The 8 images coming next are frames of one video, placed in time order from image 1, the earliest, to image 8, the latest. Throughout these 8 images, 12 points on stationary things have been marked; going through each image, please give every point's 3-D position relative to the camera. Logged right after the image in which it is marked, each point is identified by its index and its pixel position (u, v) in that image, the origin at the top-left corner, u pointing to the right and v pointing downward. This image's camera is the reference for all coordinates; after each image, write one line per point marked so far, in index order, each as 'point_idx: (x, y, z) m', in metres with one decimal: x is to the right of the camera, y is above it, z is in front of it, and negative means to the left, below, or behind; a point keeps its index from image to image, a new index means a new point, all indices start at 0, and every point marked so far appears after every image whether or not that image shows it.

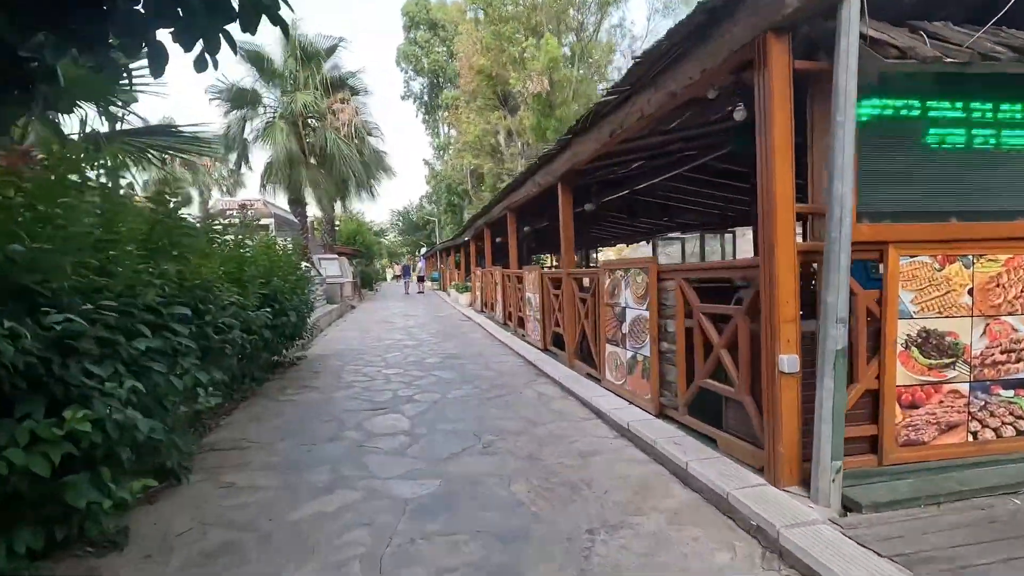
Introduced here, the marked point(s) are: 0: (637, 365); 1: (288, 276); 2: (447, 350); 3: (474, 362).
0: (+1.0, -0.6, +4.4) m
1: (-2.7, +0.2, +6.4) m
2: (-1.0, -1.0, +8.3) m
3: (-0.5, -1.0, +7.3) m
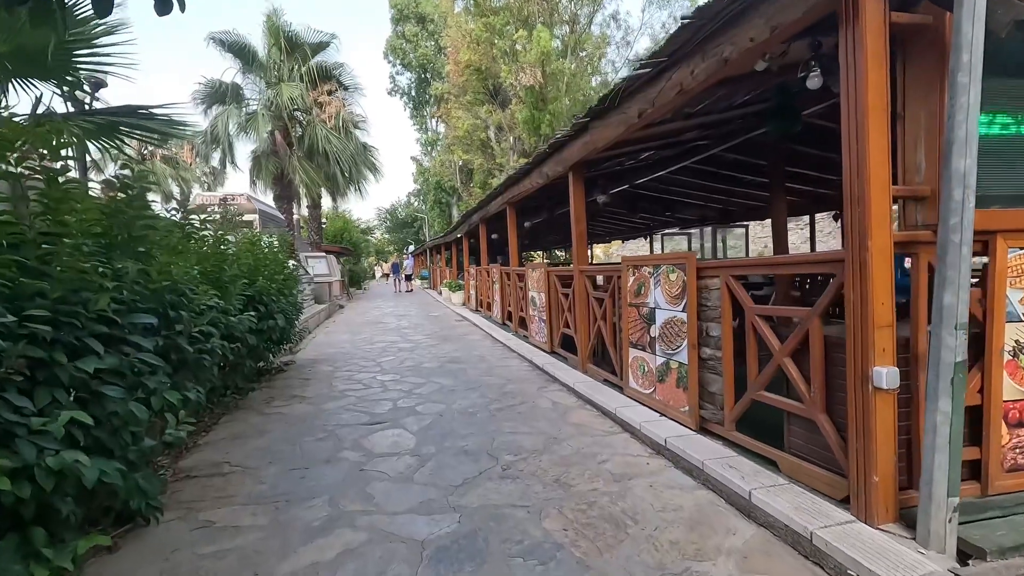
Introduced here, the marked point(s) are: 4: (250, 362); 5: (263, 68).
0: (+1.2, -0.6, +3.9) m
1: (-2.6, +0.1, +5.8) m
2: (-1.0, -1.0, +7.8) m
3: (-0.4, -1.0, +6.8) m
4: (-2.6, -0.7, +5.2) m
5: (-6.7, +5.9, +14.4) m
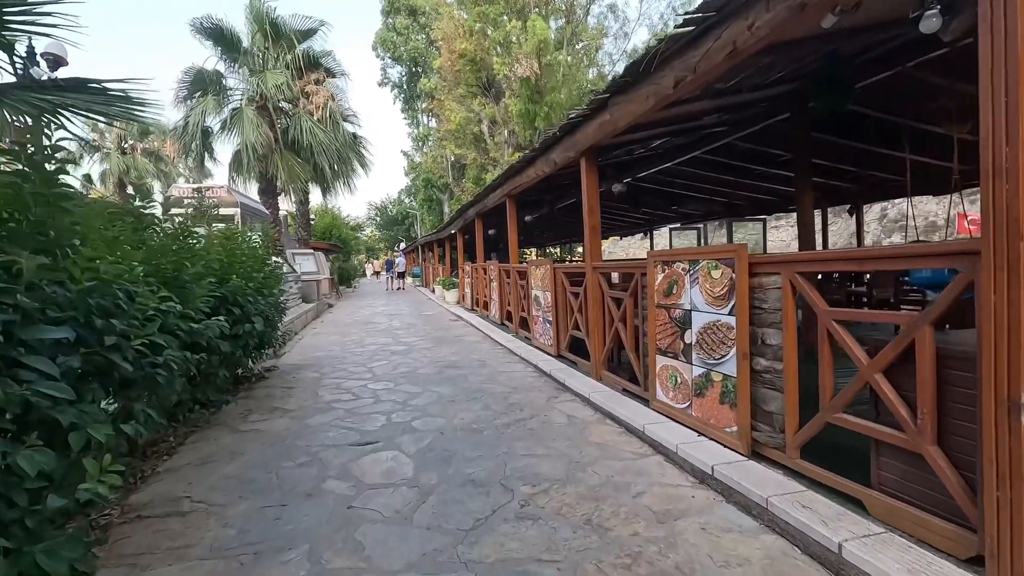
0: (+1.3, -0.6, +3.4) m
1: (-2.6, +0.2, +5.2) m
2: (-0.9, -0.9, +7.2) m
3: (-0.4, -1.0, +6.2) m
4: (-2.5, -0.7, +4.6) m
5: (-6.8, +5.9, +13.7) m
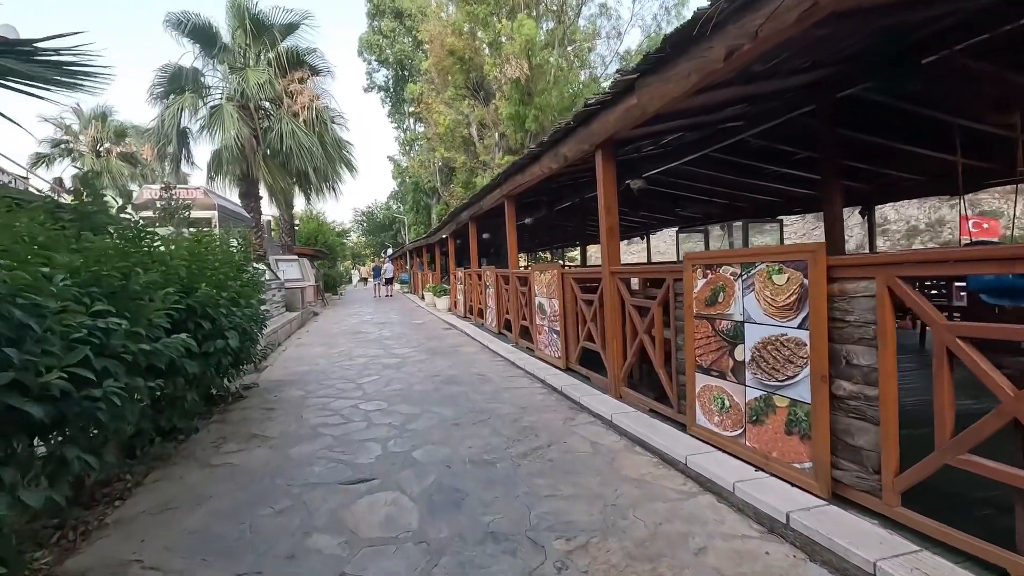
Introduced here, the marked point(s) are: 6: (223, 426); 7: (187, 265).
0: (+1.4, -0.7, +2.8) m
1: (-2.5, +0.1, +4.6) m
2: (-0.9, -1.0, +6.6) m
3: (-0.3, -1.1, +5.6) m
4: (-2.4, -0.8, +4.0) m
5: (-7.0, +5.7, +13.0) m
6: (-2.5, -1.2, +4.6) m
7: (-2.4, +0.2, +3.9) m
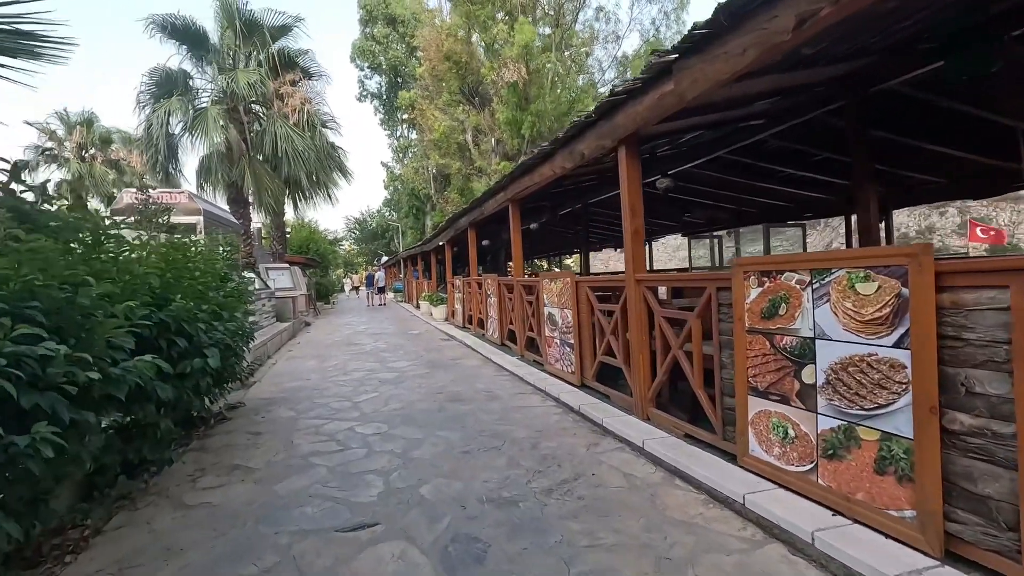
0: (+1.5, -0.7, +2.4) m
1: (-2.4, 0.0, +4.1) m
2: (-0.8, -1.2, +6.1) m
3: (-0.2, -1.2, +5.1) m
4: (-2.3, -0.9, +3.4) m
5: (-7.0, +5.5, +12.5) m
6: (-2.4, -1.3, +4.1) m
7: (-2.2, +0.1, +3.4) m
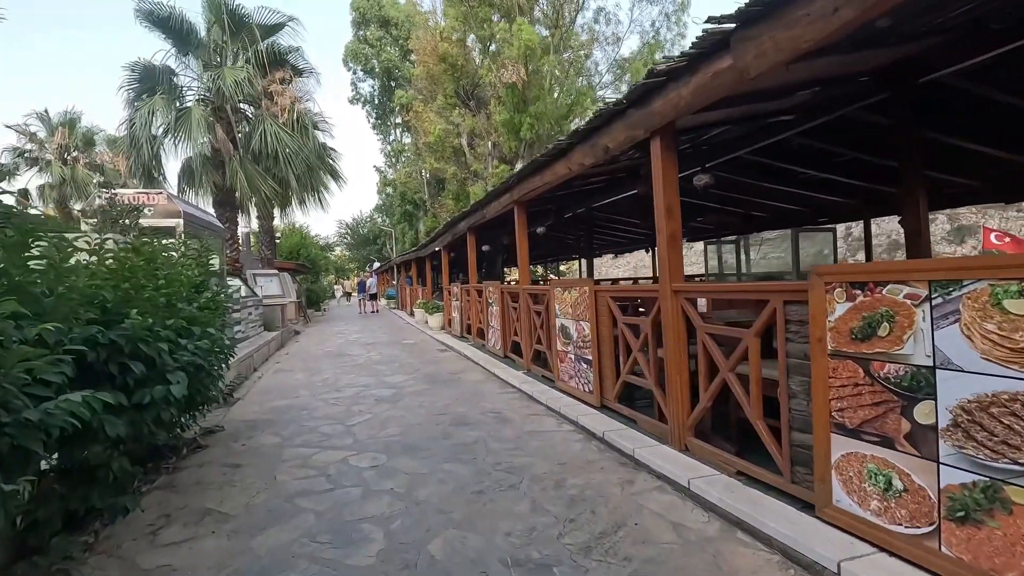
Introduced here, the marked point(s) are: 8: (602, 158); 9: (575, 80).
0: (+1.7, -0.8, +1.8) m
1: (-2.2, -0.1, +3.5) m
2: (-0.7, -1.3, +5.6) m
3: (-0.1, -1.2, +4.6) m
4: (-2.1, -0.9, +2.8) m
5: (-7.0, +5.3, +11.9) m
6: (-2.2, -1.3, +3.4) m
7: (-2.1, 0.0, +2.8) m
8: (+0.8, +1.1, +4.5) m
9: (+2.3, +7.5, +19.2) m
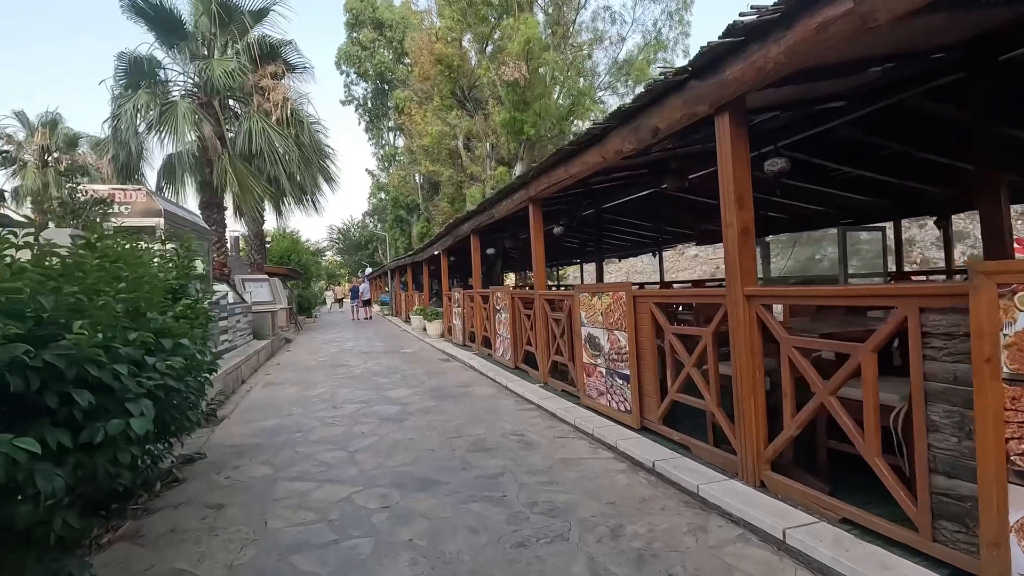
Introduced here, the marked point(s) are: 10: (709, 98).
0: (+2.0, -0.8, +1.2) m
1: (-2.0, -0.1, +2.8) m
2: (-0.5, -1.3, +4.9) m
3: (+0.1, -1.3, +3.9) m
4: (-1.9, -1.0, +2.2) m
5: (-6.9, +5.2, +11.2) m
6: (-2.0, -1.4, +2.8) m
7: (-1.8, 0.0, +2.1) m
8: (+1.0, +1.1, +3.9) m
9: (+2.2, +7.3, +18.7) m
10: (+1.2, +1.1, +3.2) m
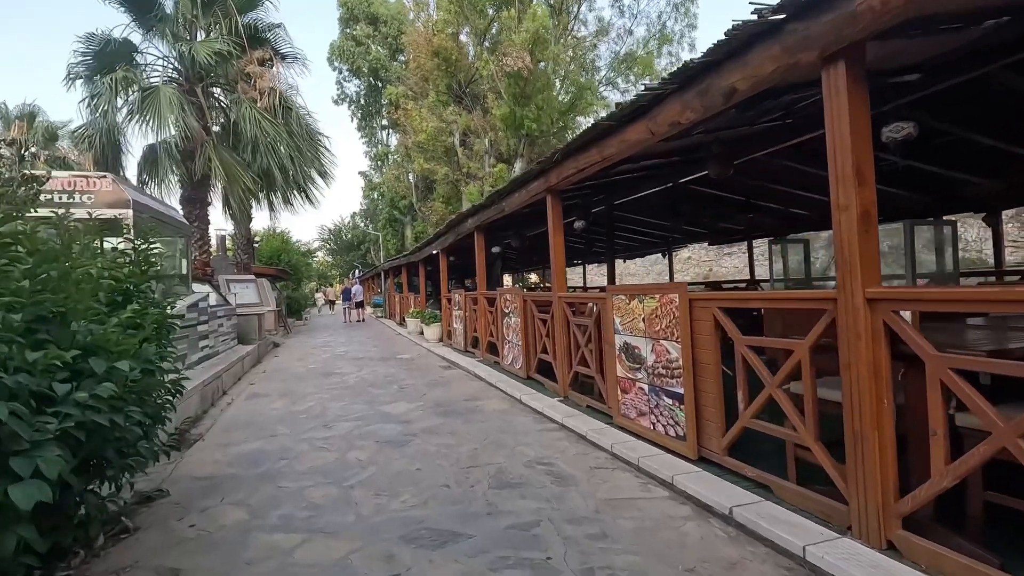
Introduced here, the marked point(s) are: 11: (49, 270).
0: (+2.2, -0.8, +0.5) m
1: (-1.8, -0.1, +2.1) m
2: (-0.3, -1.3, +4.1) m
3: (+0.3, -1.3, +3.2) m
4: (-1.6, -1.0, +1.4) m
5: (-6.7, +5.2, +10.4) m
6: (-1.7, -1.4, +2.0) m
7: (-1.6, 0.0, +1.3) m
8: (+1.2, +1.1, +3.1) m
9: (+2.3, +7.3, +18.0) m
10: (+1.4, +1.1, +2.4) m
11: (-1.9, +0.1, +2.2) m
